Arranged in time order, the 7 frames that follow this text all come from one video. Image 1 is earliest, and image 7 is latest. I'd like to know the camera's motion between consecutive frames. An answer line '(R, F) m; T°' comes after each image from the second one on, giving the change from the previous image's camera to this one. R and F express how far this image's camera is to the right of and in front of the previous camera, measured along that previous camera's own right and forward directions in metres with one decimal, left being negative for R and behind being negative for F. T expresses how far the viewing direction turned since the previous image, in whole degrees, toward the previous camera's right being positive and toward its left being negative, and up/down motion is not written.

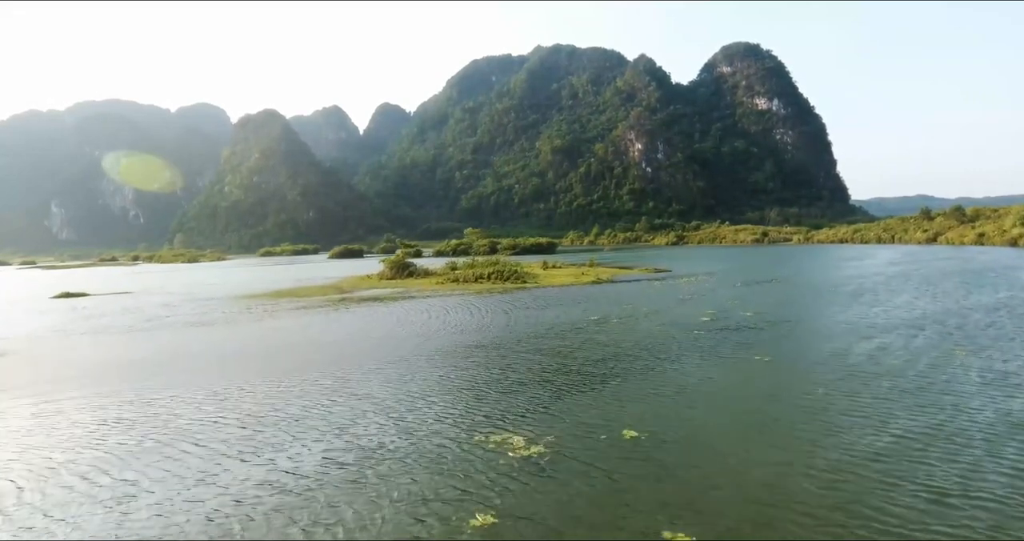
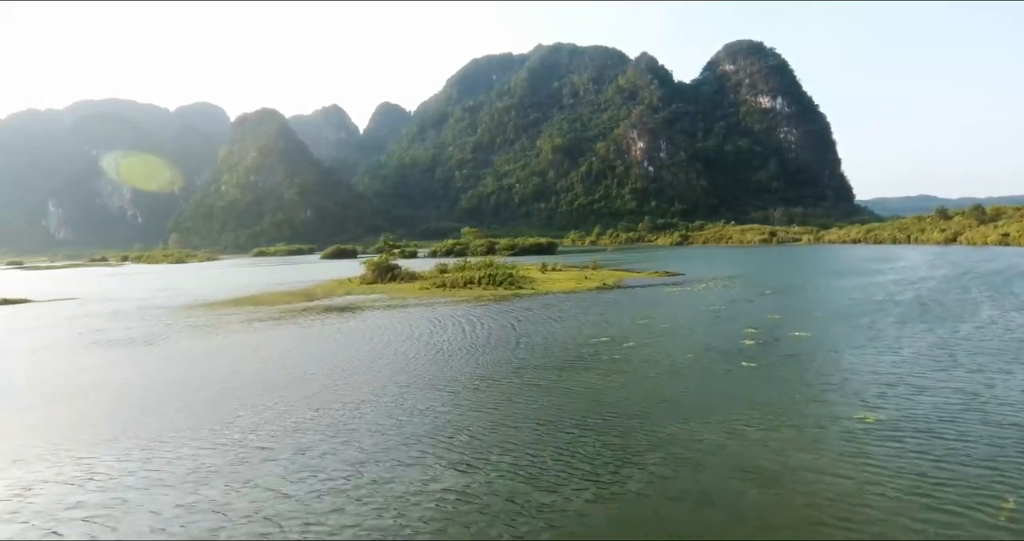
(+0.4, +5.6) m; 0°
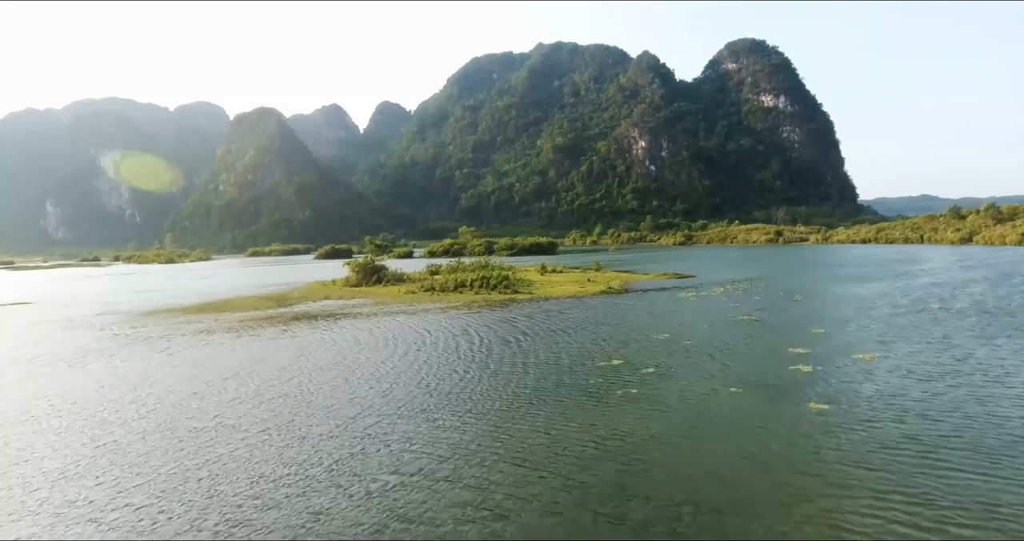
(+0.3, +4.2) m; 0°
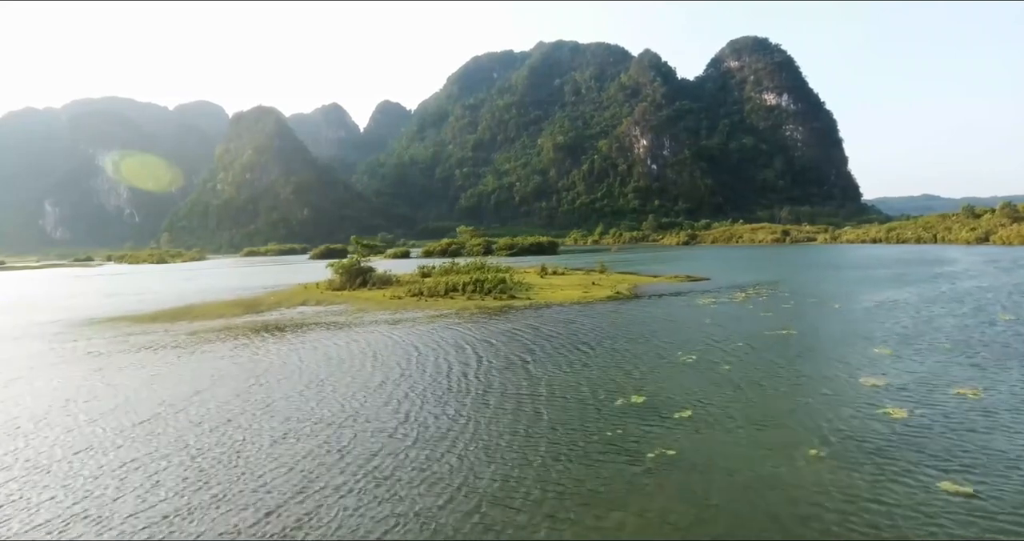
(+0.2, +3.8) m; 0°
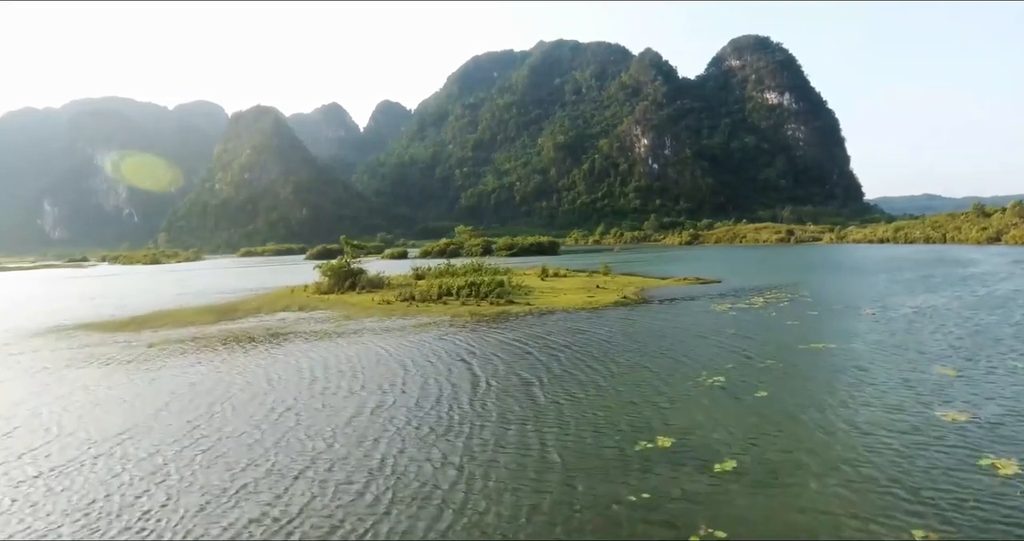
(+0.1, +2.6) m; 0°
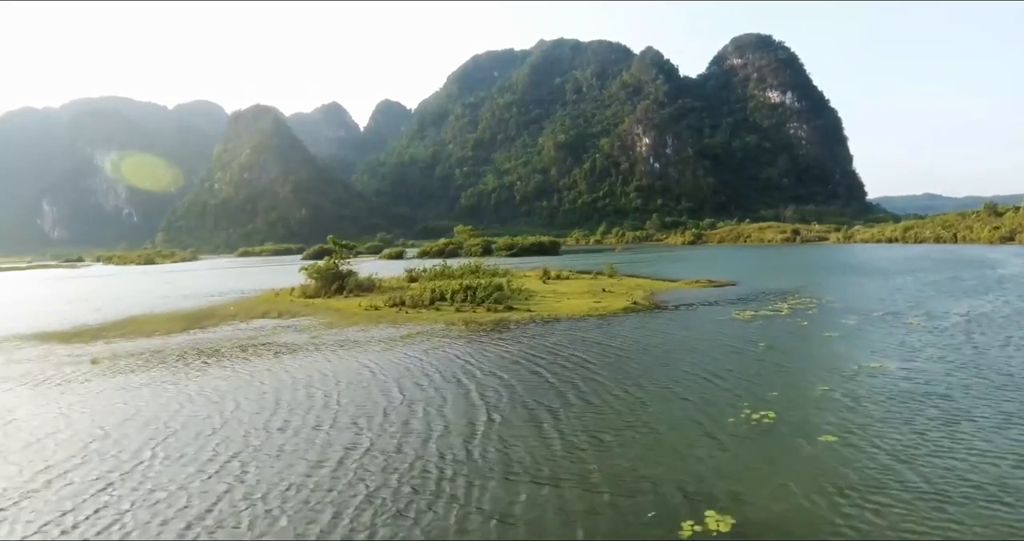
(+0.1, +2.8) m; 0°
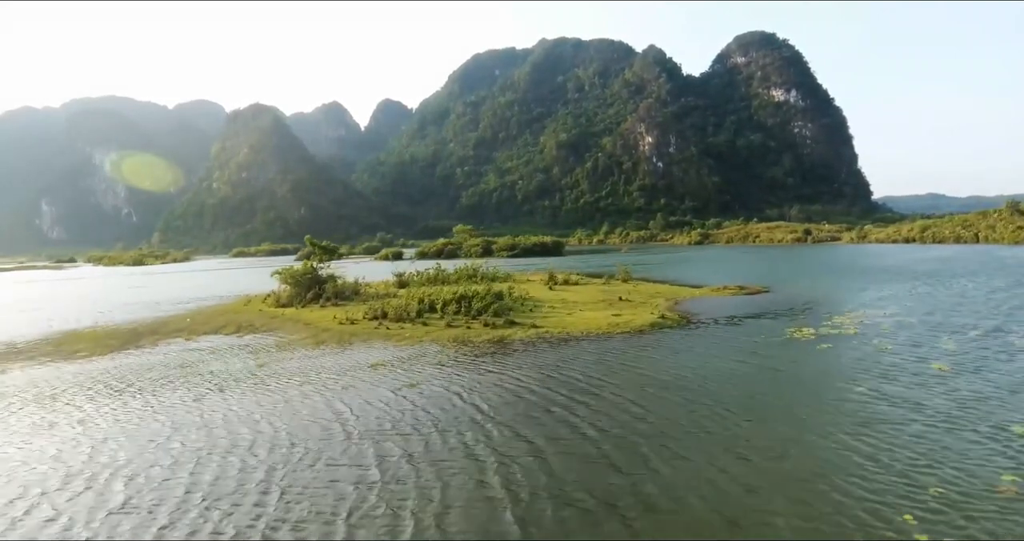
(-0.1, +4.8) m; 0°
